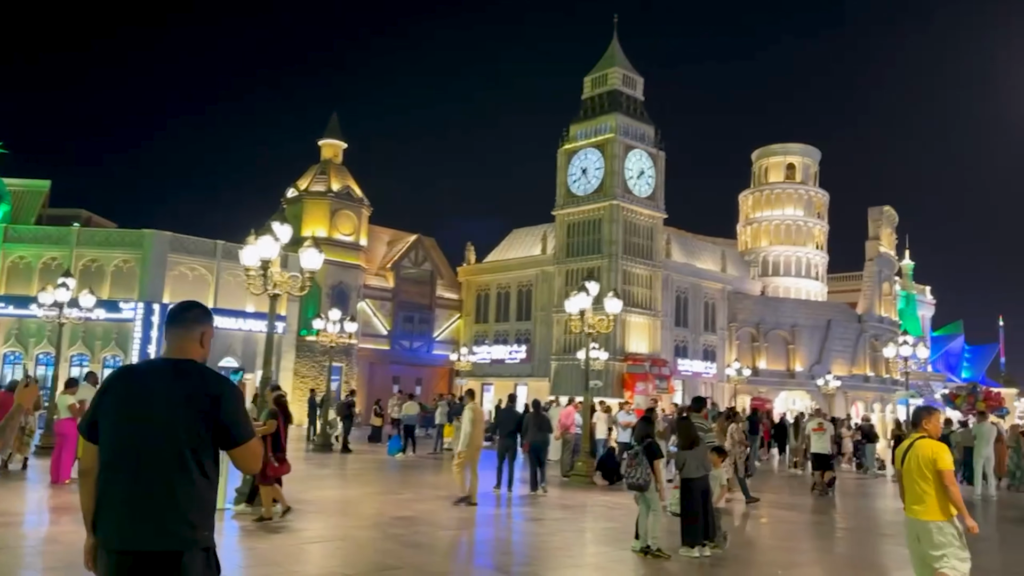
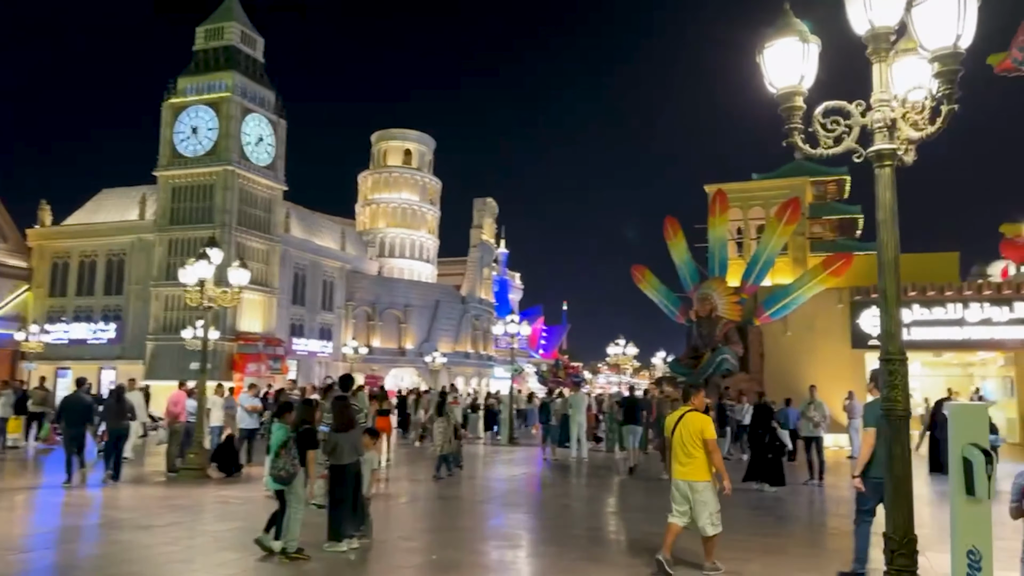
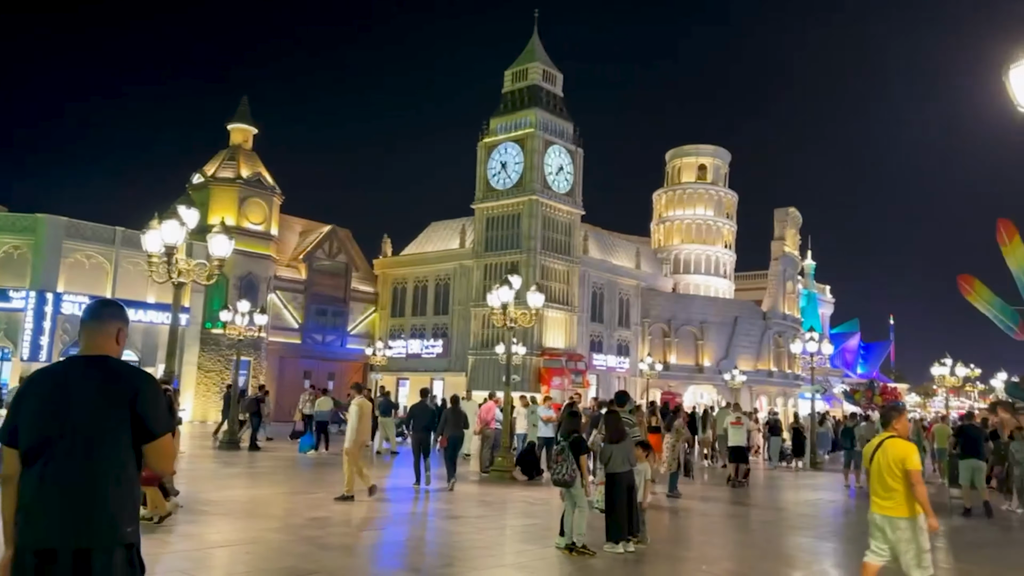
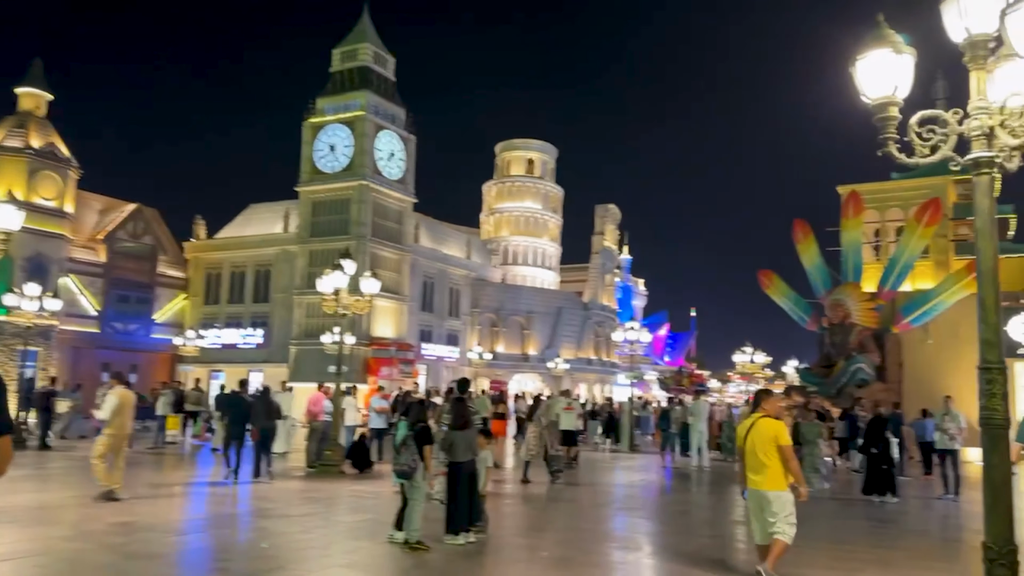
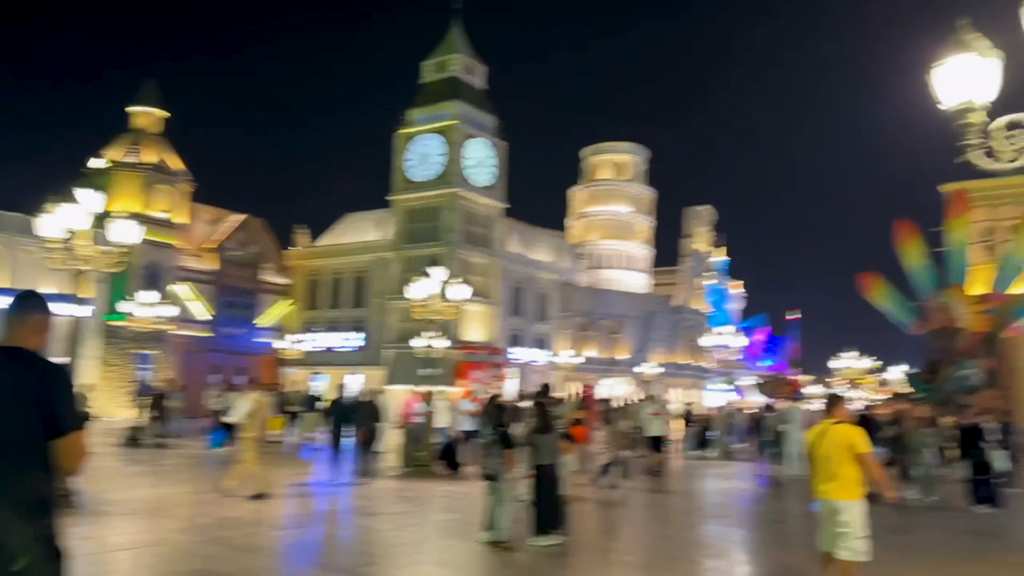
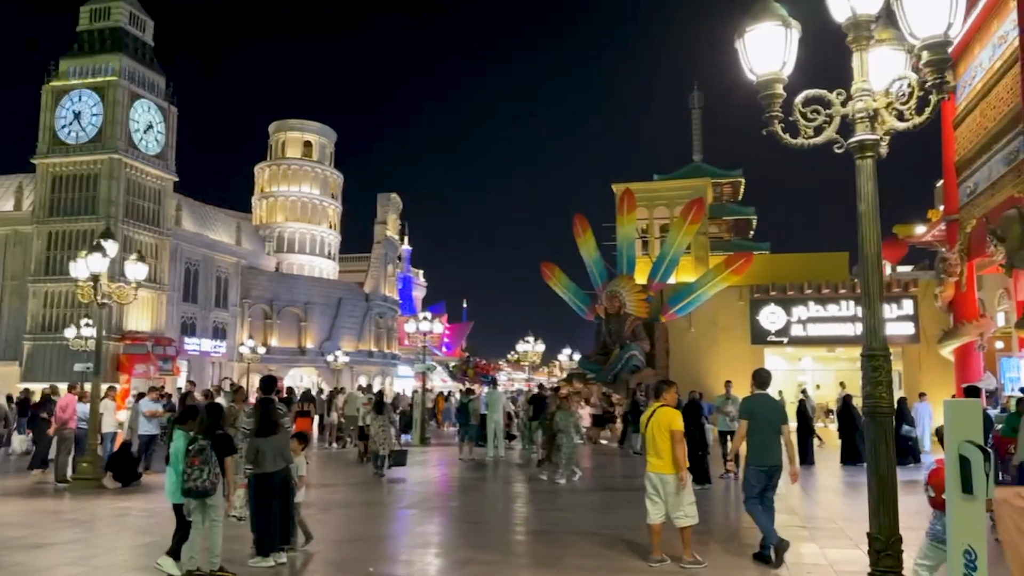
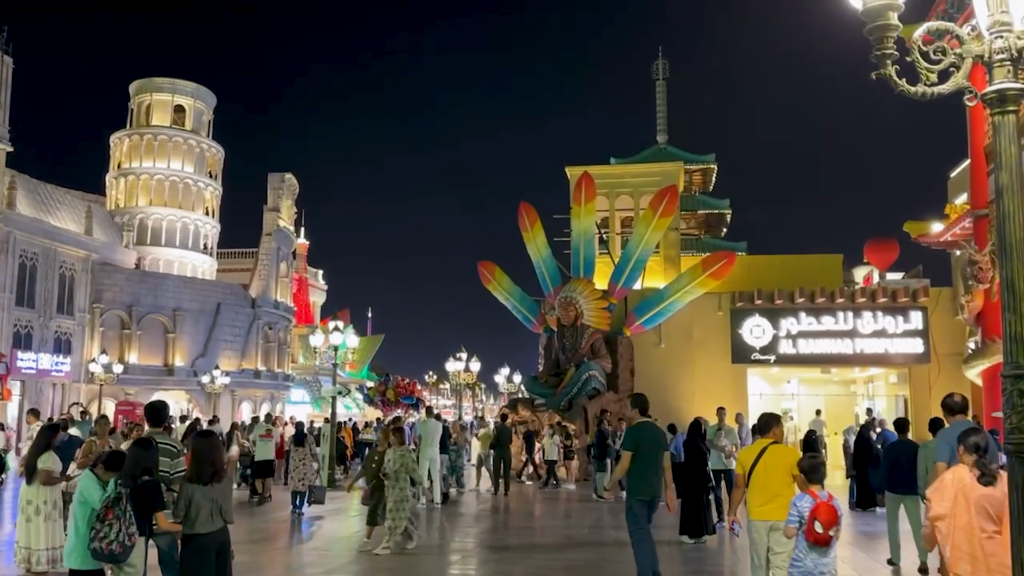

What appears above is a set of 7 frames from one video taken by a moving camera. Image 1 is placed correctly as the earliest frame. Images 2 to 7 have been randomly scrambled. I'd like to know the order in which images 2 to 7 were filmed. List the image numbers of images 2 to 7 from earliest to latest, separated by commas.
3, 5, 4, 2, 6, 7
